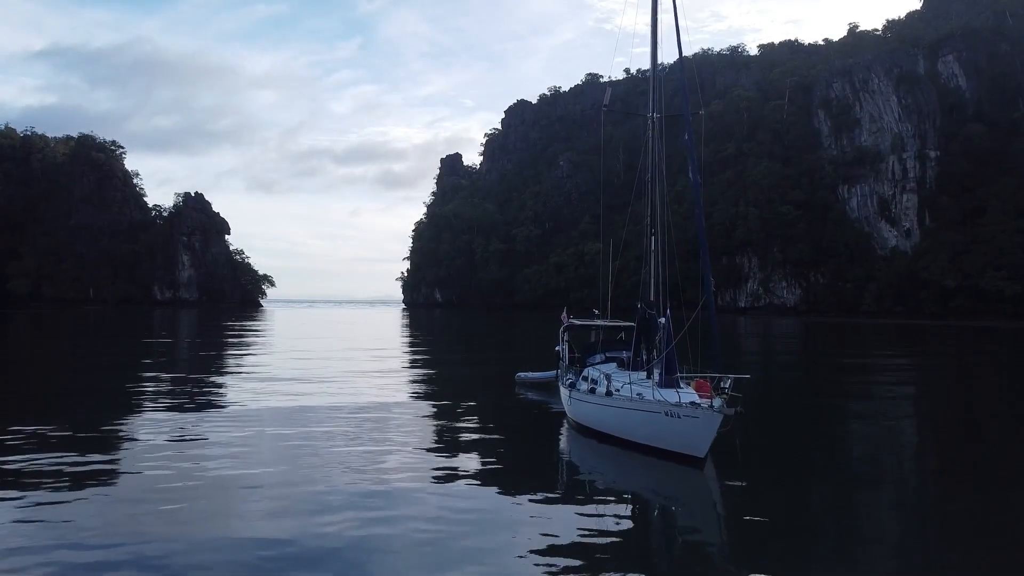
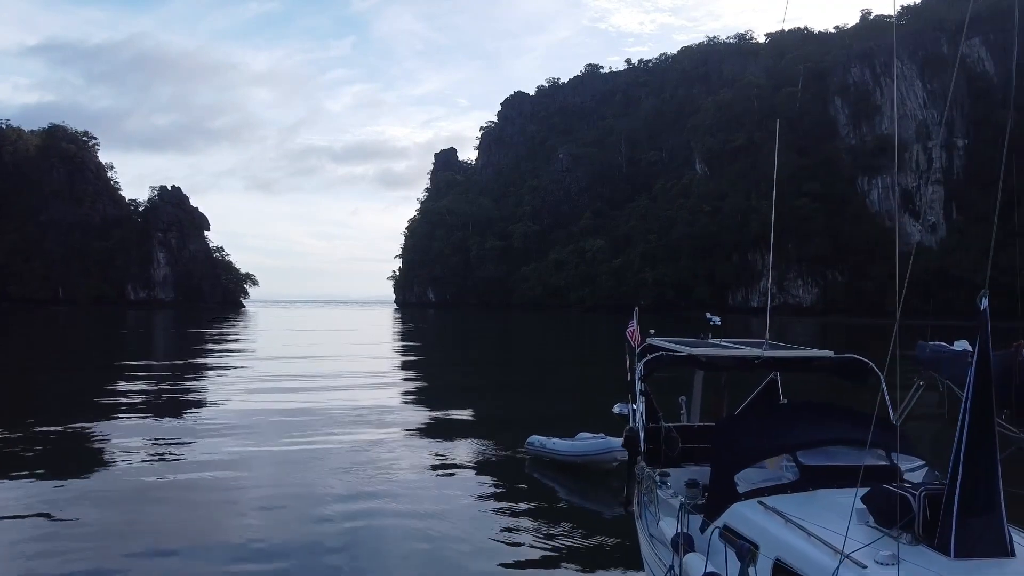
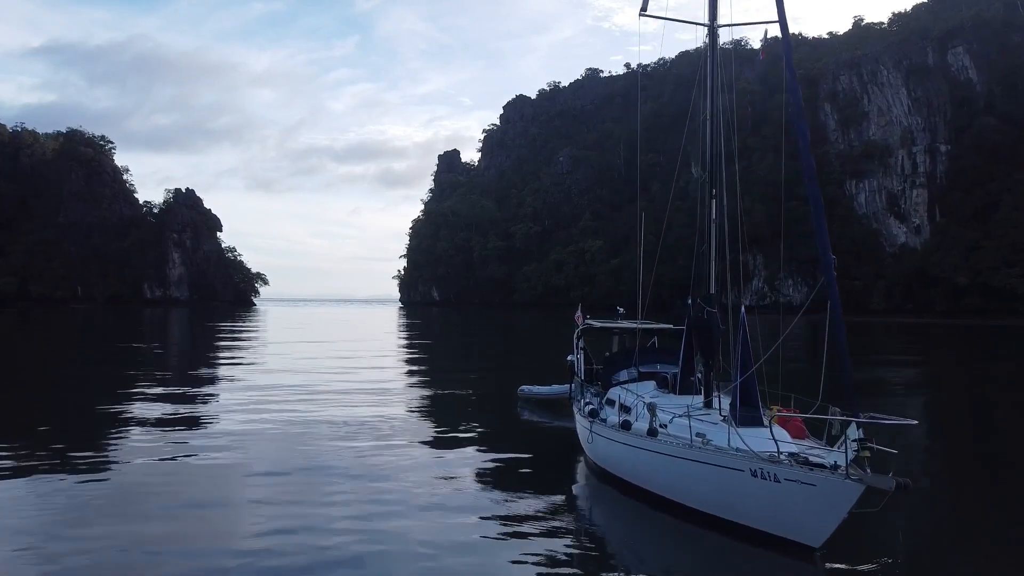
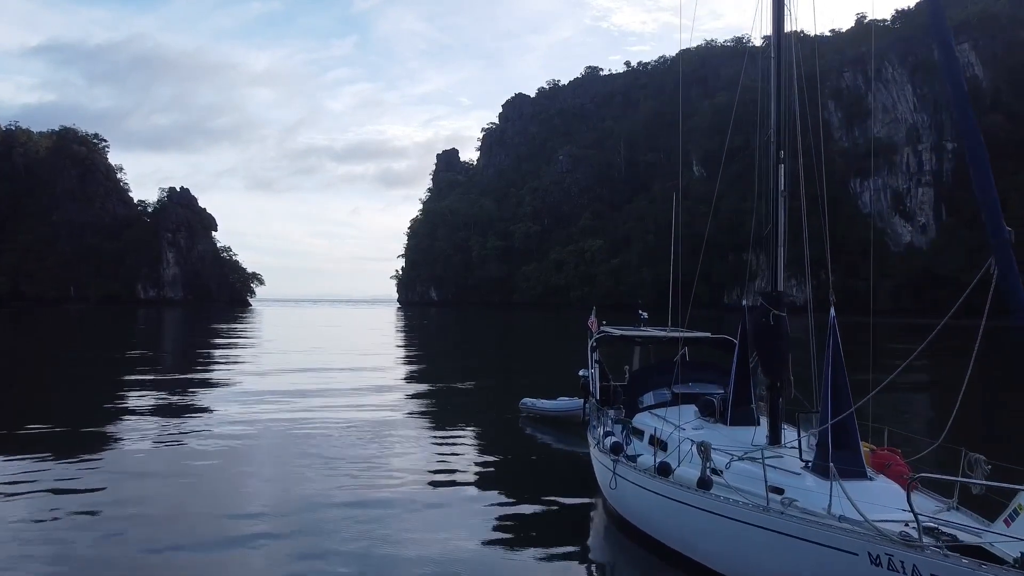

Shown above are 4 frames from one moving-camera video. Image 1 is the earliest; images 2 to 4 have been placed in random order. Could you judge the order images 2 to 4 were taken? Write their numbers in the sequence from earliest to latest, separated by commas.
3, 4, 2
